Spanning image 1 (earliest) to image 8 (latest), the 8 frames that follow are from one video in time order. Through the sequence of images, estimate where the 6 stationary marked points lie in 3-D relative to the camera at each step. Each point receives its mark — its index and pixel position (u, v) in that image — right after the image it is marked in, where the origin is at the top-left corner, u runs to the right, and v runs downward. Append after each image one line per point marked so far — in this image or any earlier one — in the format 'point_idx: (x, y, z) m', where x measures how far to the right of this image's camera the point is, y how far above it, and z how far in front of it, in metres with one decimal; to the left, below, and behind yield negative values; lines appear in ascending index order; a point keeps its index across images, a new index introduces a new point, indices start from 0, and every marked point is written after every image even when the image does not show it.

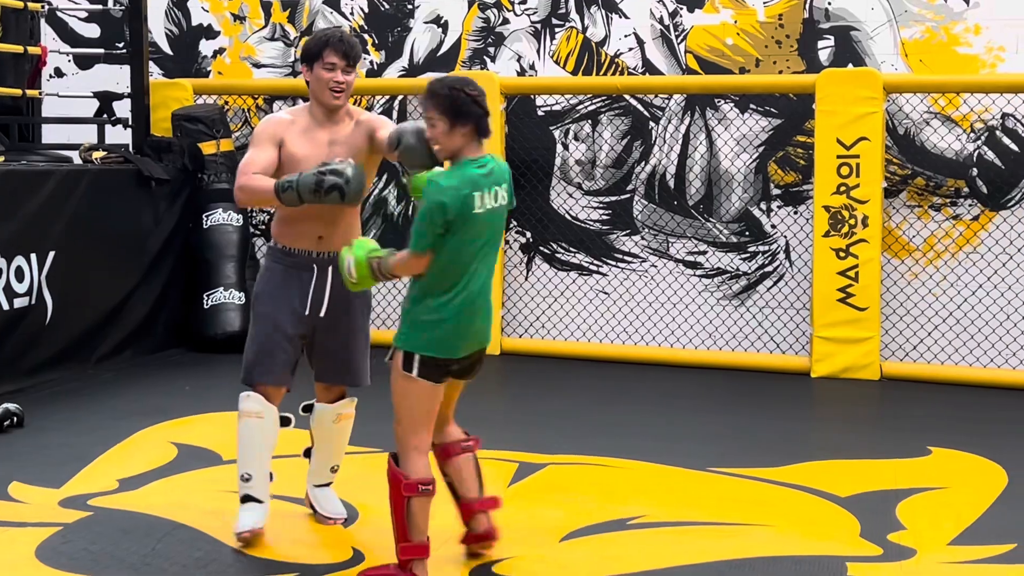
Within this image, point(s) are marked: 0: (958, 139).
0: (+1.4, +0.5, +4.3) m
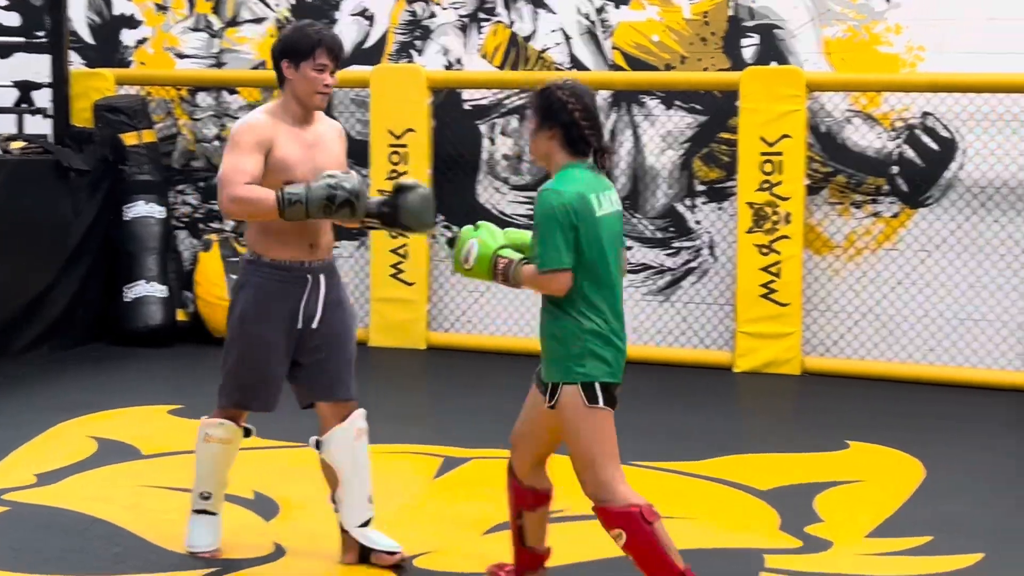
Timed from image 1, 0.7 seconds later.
0: (+1.2, +0.5, +4.4) m
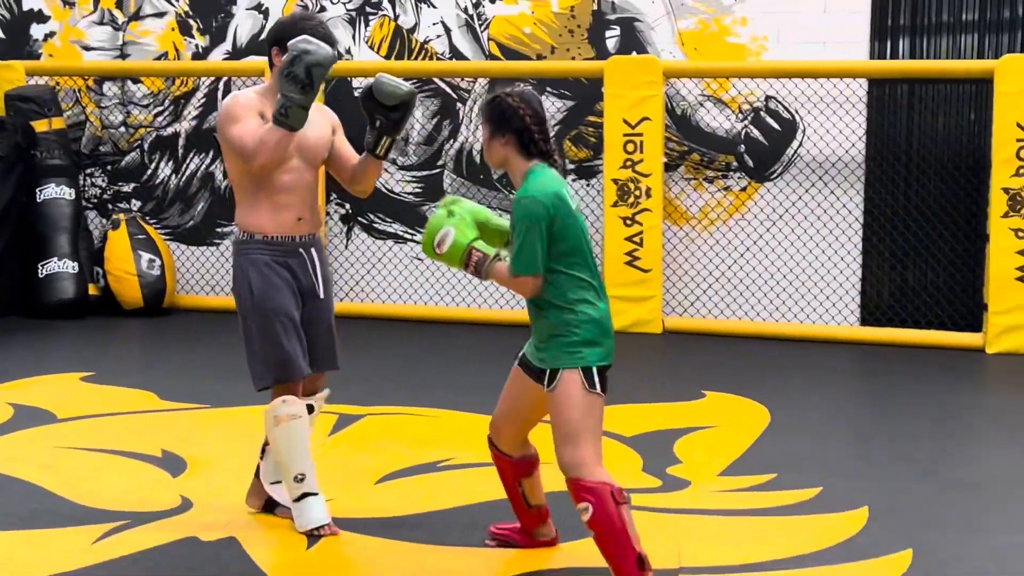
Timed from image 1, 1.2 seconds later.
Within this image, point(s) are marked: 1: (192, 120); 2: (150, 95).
0: (+0.8, +0.6, +4.9) m
1: (-1.2, +0.6, +5.1) m
2: (-1.4, +0.7, +5.1) m
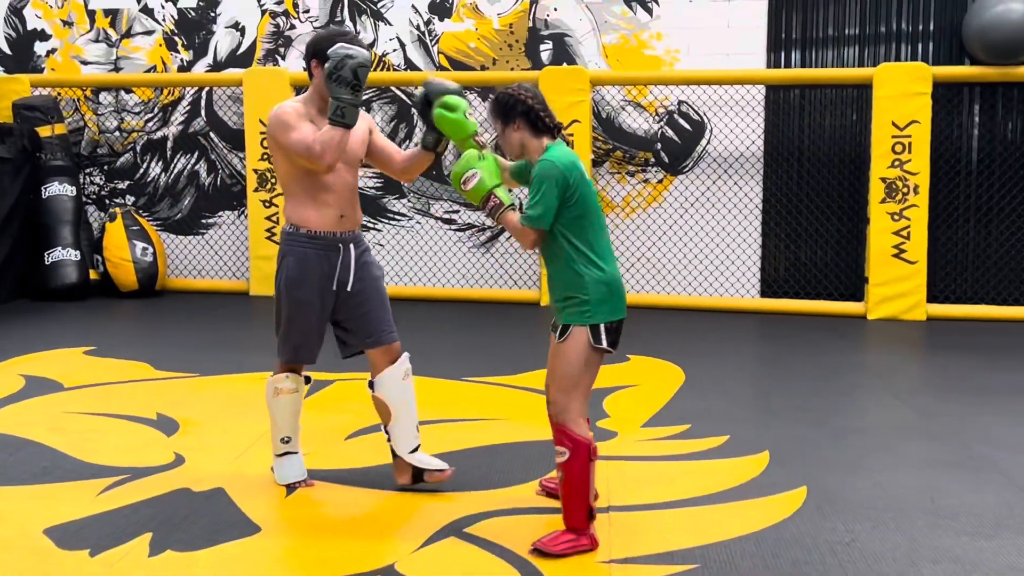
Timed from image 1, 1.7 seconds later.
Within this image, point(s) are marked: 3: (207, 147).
0: (+0.6, +0.7, +5.6) m
1: (-1.4, +0.7, +5.8) m
2: (-1.6, +0.8, +5.8) m
3: (-1.3, +0.6, +5.8) m
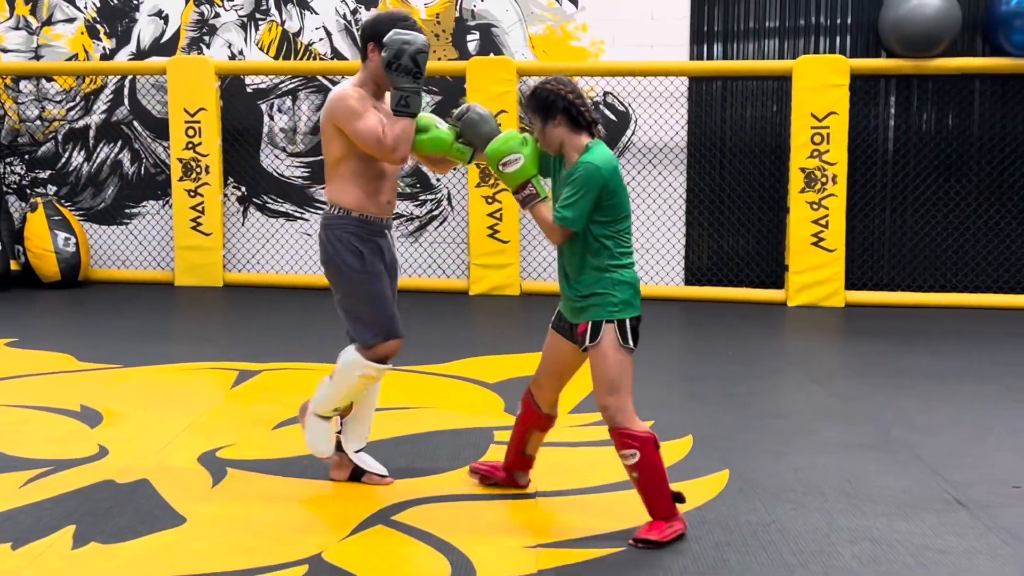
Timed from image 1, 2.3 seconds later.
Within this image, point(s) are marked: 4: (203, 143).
0: (+0.3, +0.7, +5.7) m
1: (-1.7, +0.7, +5.8) m
2: (-1.9, +0.8, +5.8) m
3: (-1.6, +0.6, +5.8) m
4: (-1.3, +0.6, +5.7) m
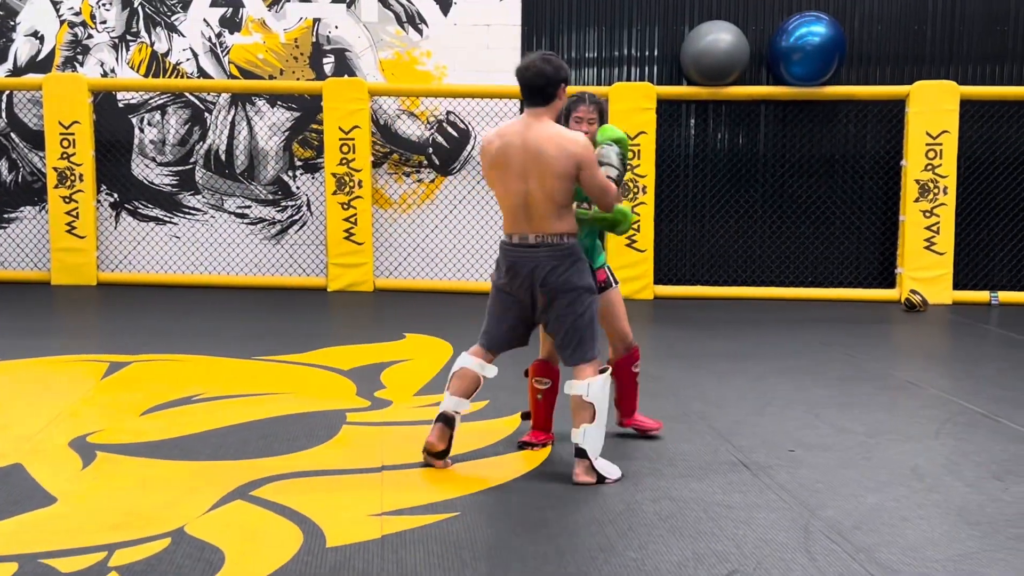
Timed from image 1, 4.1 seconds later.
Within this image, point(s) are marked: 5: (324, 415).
0: (-0.4, +0.8, +6.4) m
1: (-2.4, +0.7, +6.2) m
2: (-2.6, +0.8, +6.2) m
3: (-2.3, +0.6, +6.2) m
4: (-1.9, +0.6, +6.2) m
5: (-0.6, -0.4, +4.3) m
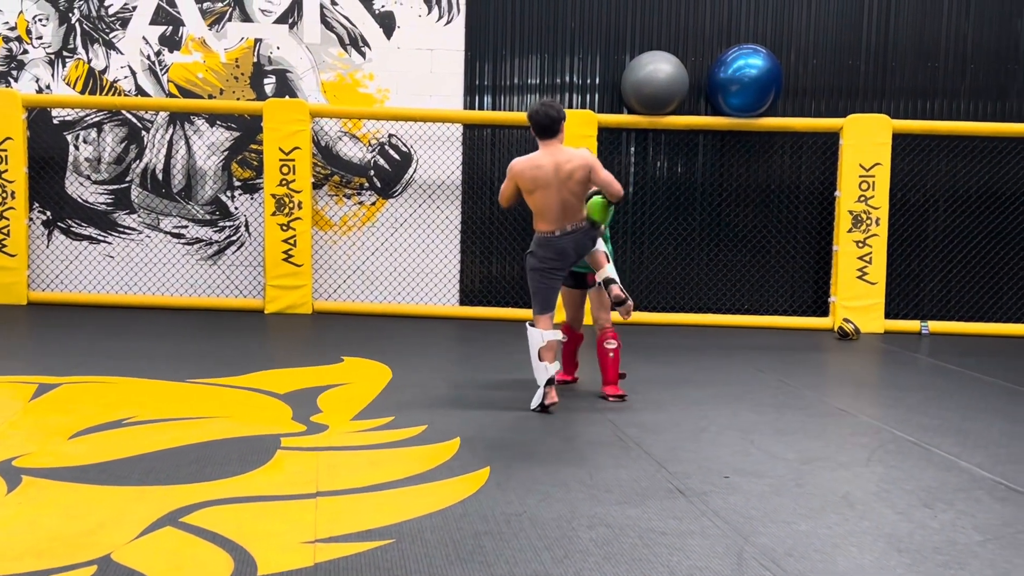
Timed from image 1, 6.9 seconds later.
0: (-0.7, +0.6, +6.4) m
1: (-2.7, +0.7, +6.0) m
2: (-2.8, +0.7, +6.0) m
3: (-2.5, +0.6, +6.1) m
4: (-2.2, +0.5, +6.0) m
5: (-0.8, -0.5, +4.3) m
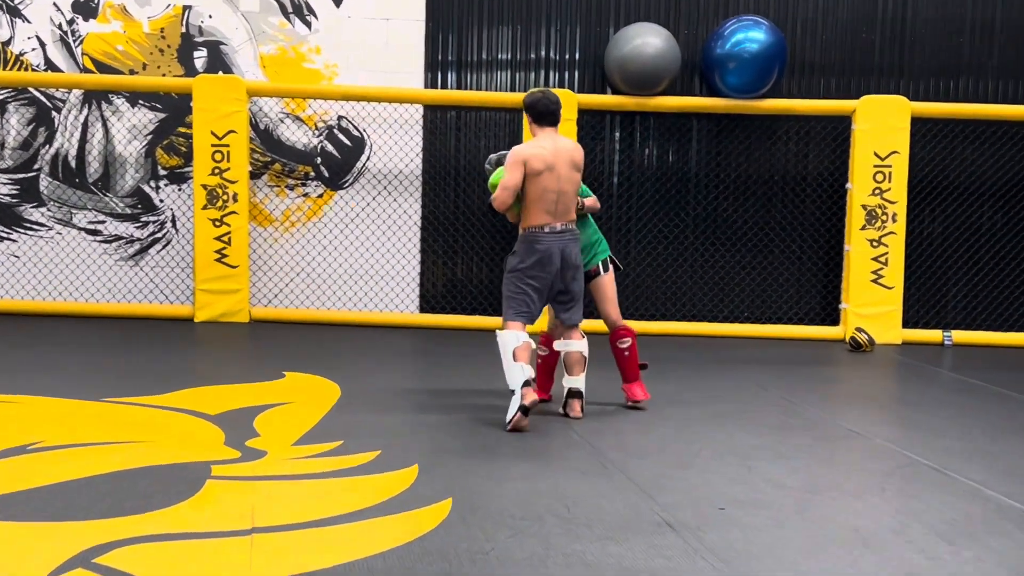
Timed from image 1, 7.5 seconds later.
0: (-0.8, +0.6, +5.6) m
1: (-2.8, +0.6, +5.2) m
2: (-2.9, +0.7, +5.1) m
3: (-2.7, +0.5, +5.2) m
4: (-2.3, +0.5, +5.2) m
5: (-0.8, -0.5, +3.4) m
